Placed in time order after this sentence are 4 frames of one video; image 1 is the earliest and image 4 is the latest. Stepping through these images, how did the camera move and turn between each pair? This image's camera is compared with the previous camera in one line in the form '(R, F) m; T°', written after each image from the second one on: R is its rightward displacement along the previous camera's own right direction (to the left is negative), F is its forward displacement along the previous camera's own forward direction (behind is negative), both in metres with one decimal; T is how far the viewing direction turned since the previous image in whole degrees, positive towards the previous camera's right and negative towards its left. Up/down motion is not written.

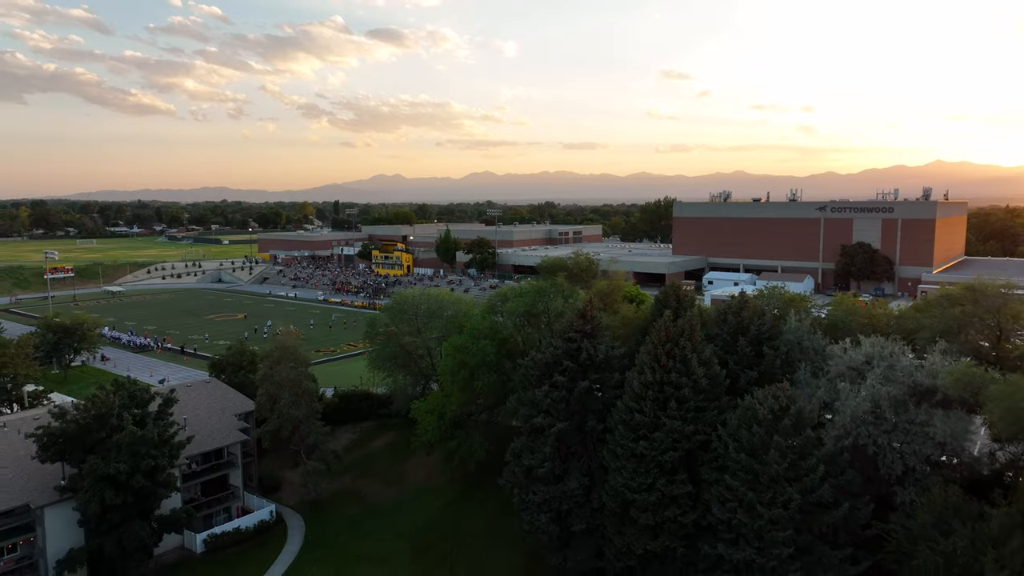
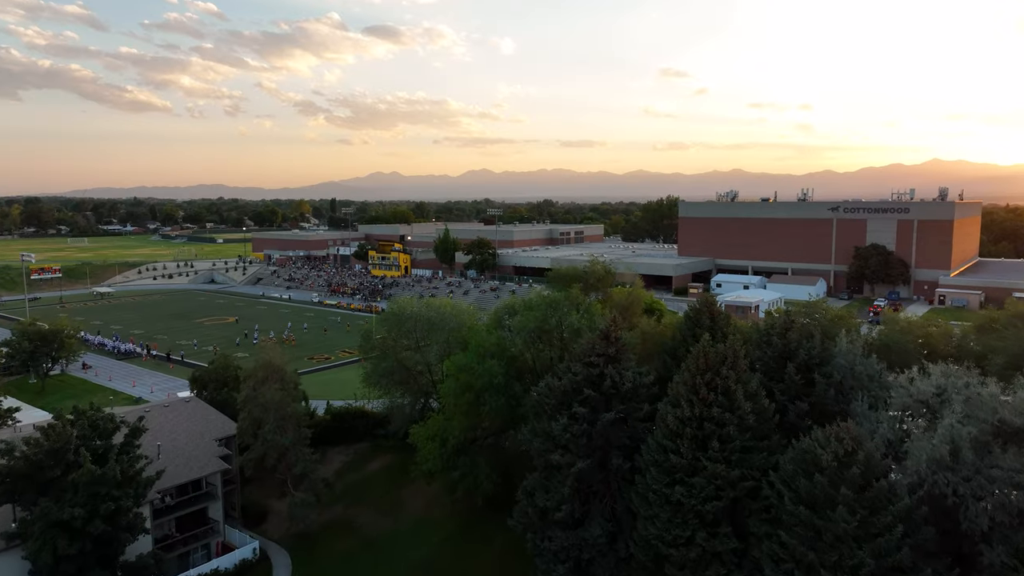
(-0.4, +2.7) m; 0°
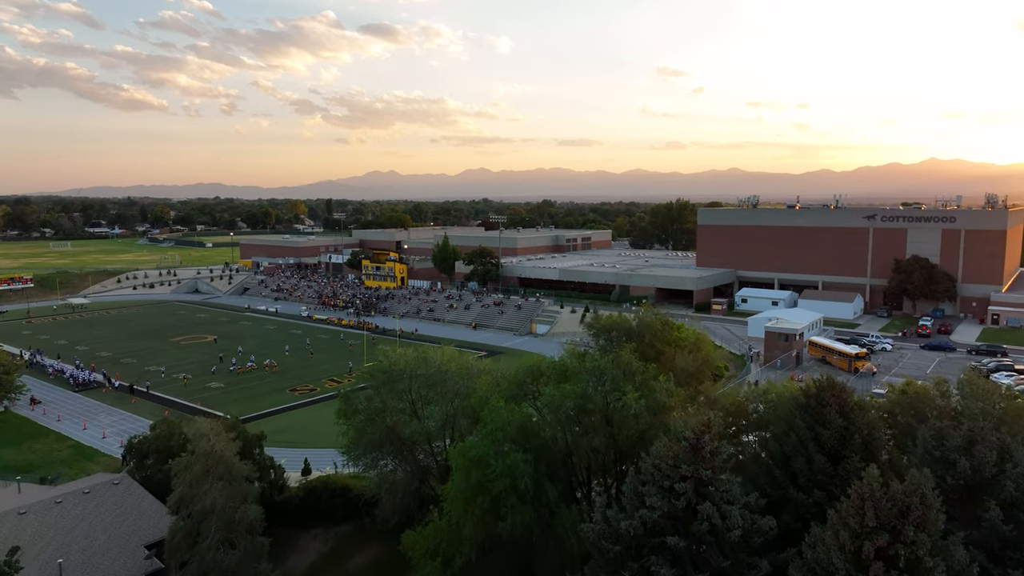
(-0.8, +6.5) m; 0°
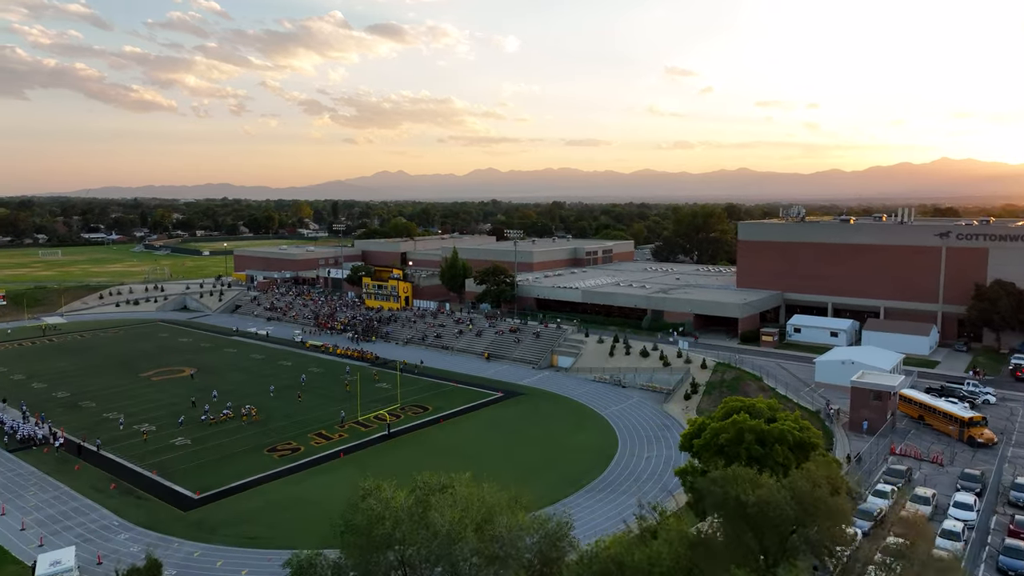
(-0.9, +8.5) m; -1°
